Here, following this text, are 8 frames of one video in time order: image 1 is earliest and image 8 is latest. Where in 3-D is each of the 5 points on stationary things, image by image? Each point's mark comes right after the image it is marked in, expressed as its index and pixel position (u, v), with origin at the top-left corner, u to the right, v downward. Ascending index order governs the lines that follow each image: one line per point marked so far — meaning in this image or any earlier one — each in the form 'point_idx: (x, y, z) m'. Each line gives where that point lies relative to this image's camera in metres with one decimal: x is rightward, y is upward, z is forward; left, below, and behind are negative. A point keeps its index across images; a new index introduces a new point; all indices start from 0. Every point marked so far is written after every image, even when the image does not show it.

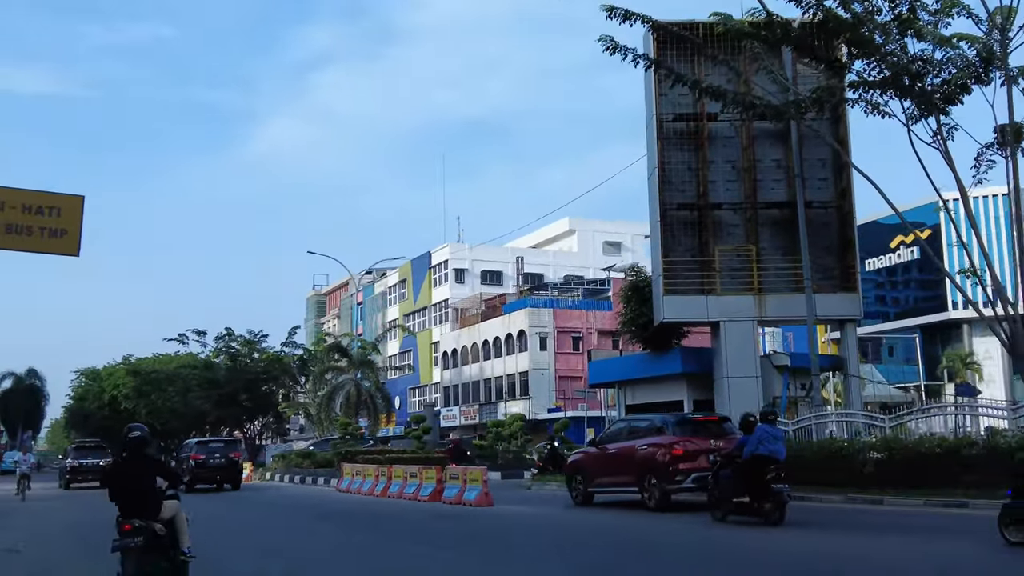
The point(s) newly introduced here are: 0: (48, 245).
0: (-7.7, +0.7, +16.4) m
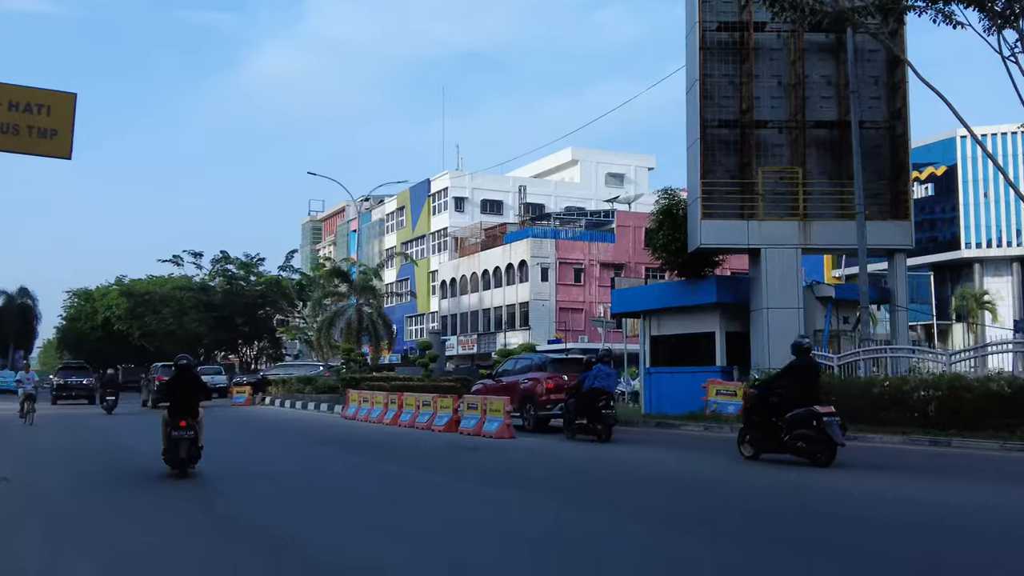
0: (-7.1, +2.1, +15.0) m
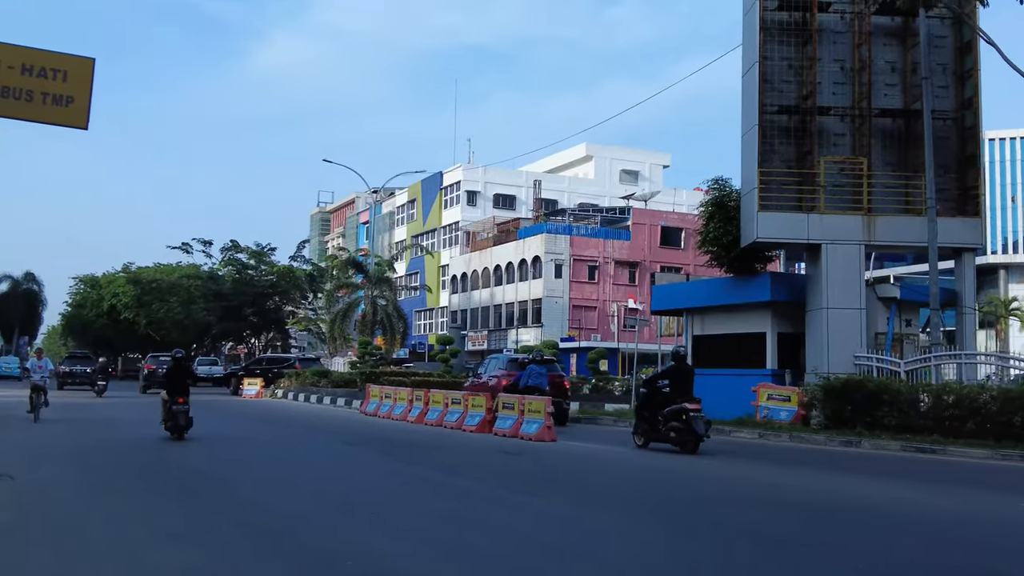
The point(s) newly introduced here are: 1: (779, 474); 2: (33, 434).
0: (-6.4, +2.4, +13.9) m
1: (+4.2, -3.0, +15.8) m
2: (-9.2, -2.9, +18.9) m
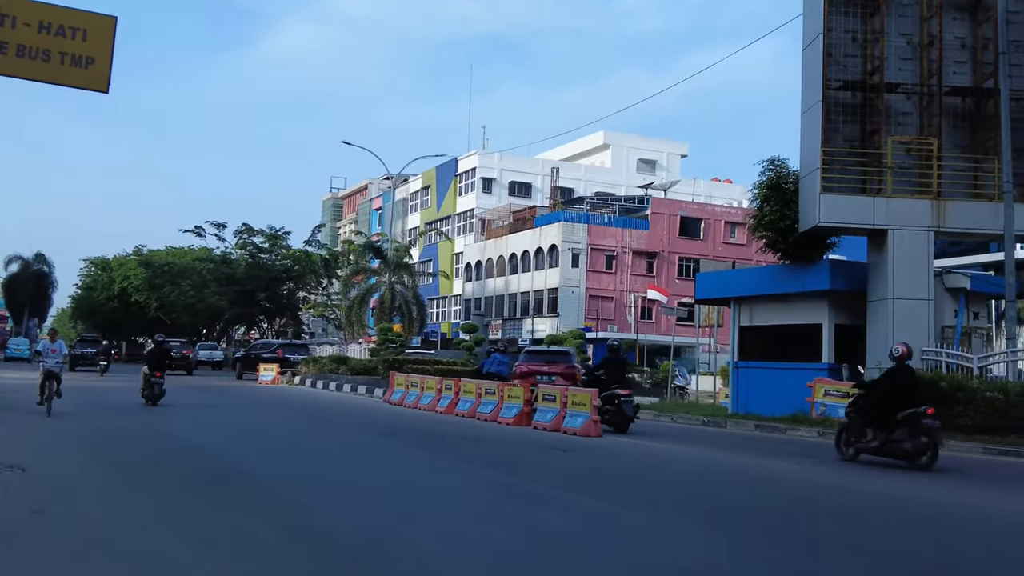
0: (-5.7, +2.7, +12.9) m
1: (+4.9, -2.8, +14.7) m
2: (-8.5, -2.4, +18.0) m
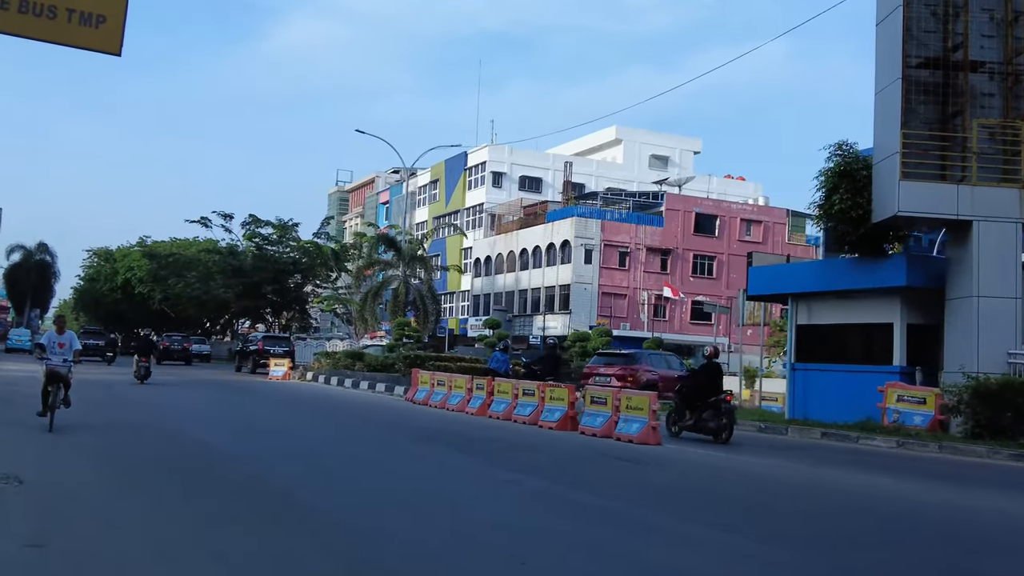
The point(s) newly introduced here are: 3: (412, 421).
0: (-5.0, +2.9, +11.5) m
1: (+5.5, -2.7, +13.4) m
2: (-7.9, -2.2, +16.7) m
3: (-1.9, -2.4, +18.3) m
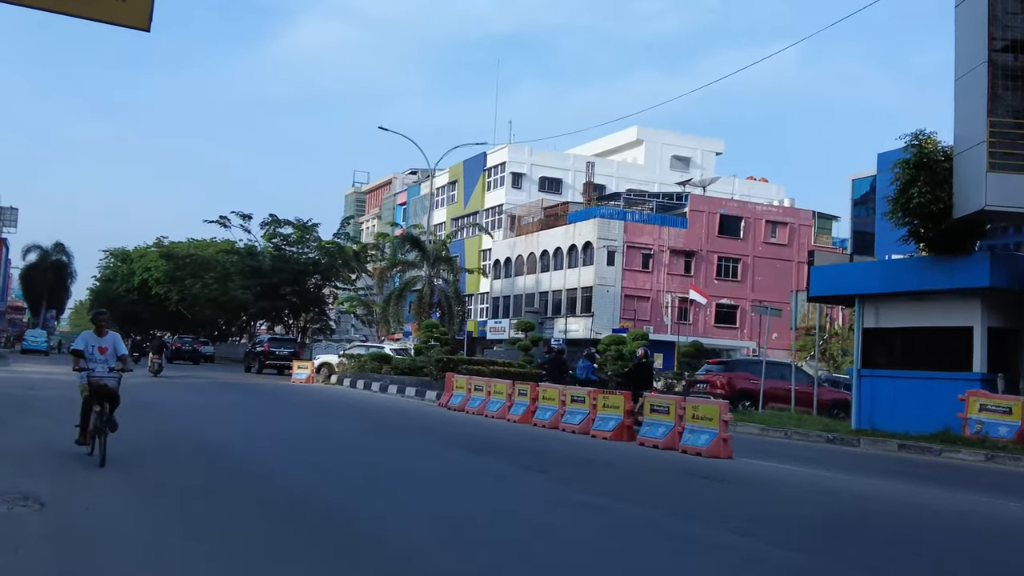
0: (-4.3, +2.9, +10.6) m
1: (+6.2, -2.7, +12.3) m
2: (-7.1, -2.2, +15.7) m
3: (-1.1, -2.4, +17.3) m
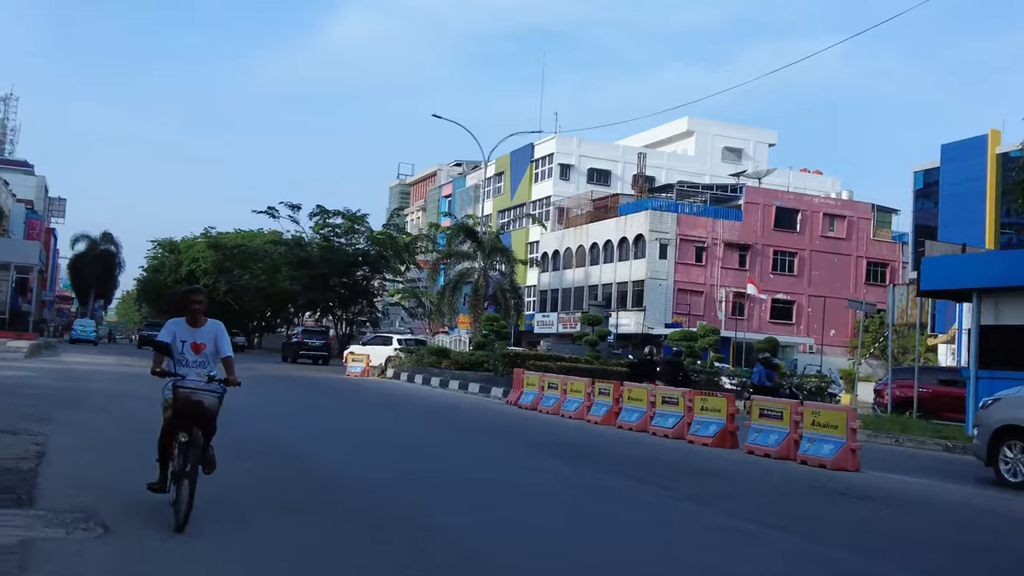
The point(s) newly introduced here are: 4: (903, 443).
0: (-3.3, +3.1, +9.5) m
1: (+7.2, -2.7, +10.8) m
2: (-5.9, -2.0, +14.8) m
3: (+0.2, -2.3, +16.2) m
4: (+5.9, -2.3, +15.4) m
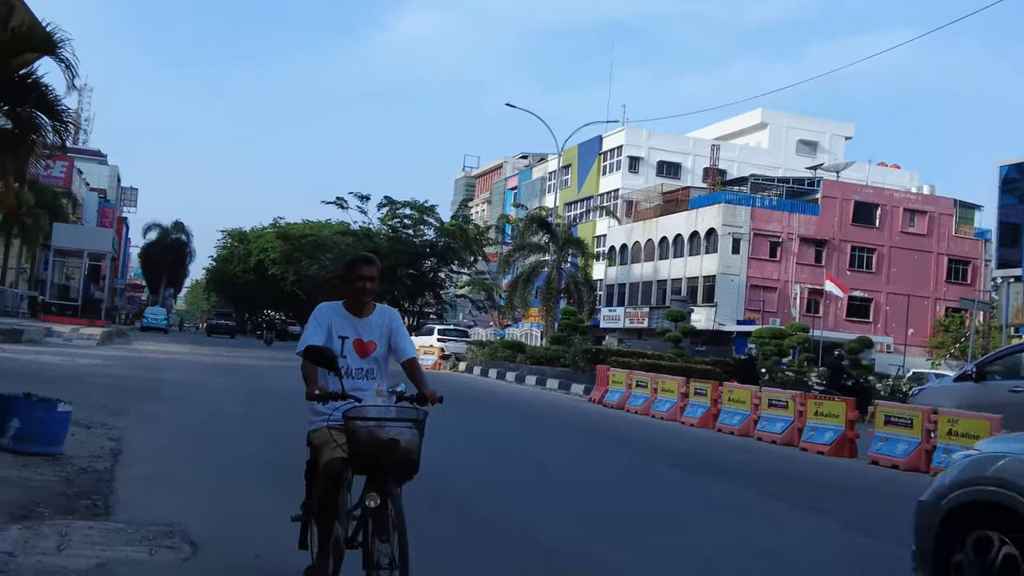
0: (-2.3, +3.2, +8.8) m
1: (+8.3, -2.7, +9.5) m
2: (-4.6, -1.8, +14.3) m
3: (+1.5, -2.1, +15.3) m
4: (+7.2, -2.3, +14.1) m
